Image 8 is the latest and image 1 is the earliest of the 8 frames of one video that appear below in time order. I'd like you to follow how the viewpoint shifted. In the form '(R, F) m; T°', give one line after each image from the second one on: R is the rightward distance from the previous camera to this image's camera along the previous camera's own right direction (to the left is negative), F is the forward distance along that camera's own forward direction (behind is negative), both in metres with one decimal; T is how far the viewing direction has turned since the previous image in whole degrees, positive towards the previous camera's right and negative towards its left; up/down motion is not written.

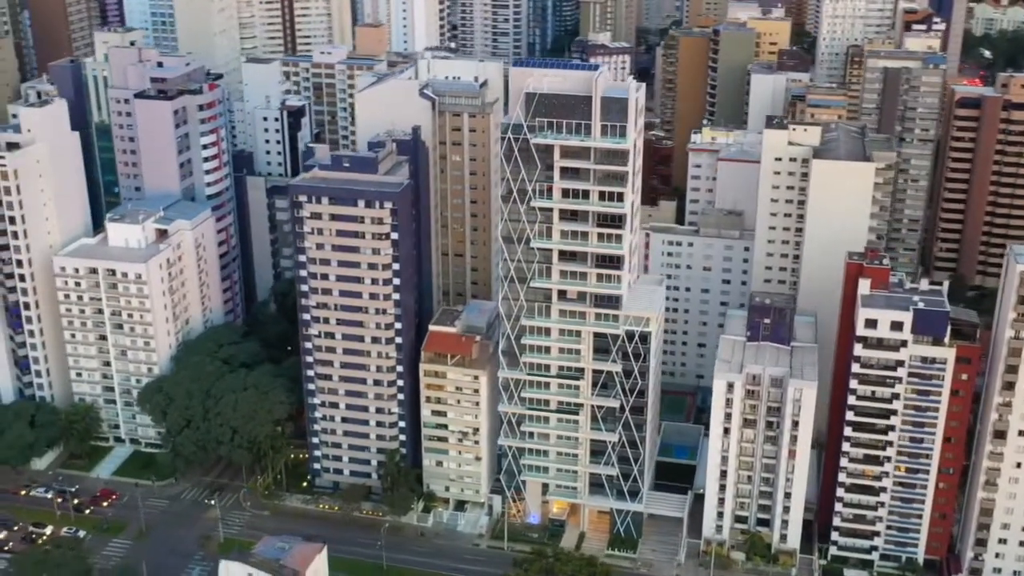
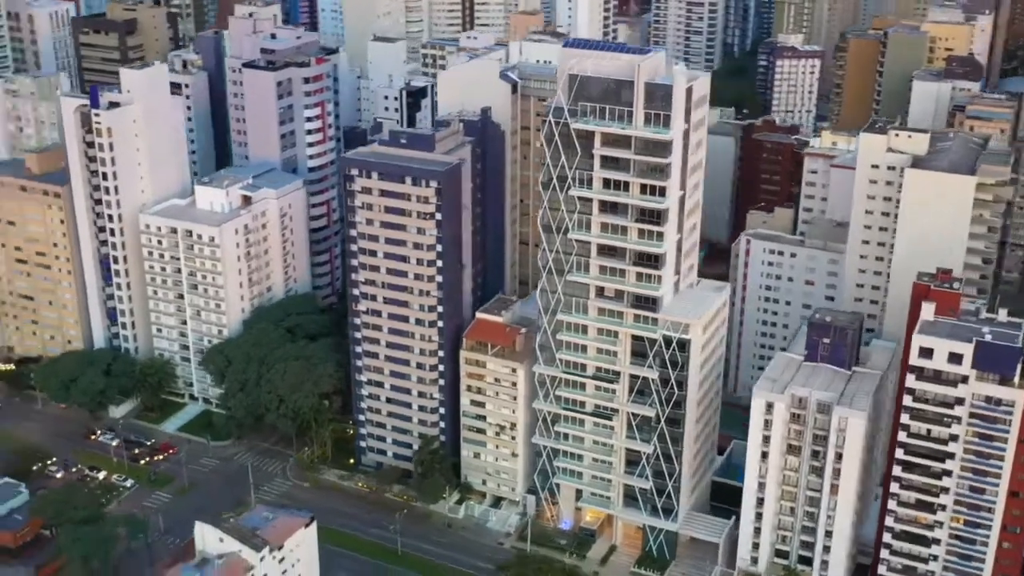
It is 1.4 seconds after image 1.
(+15.3, +5.6) m; -12°
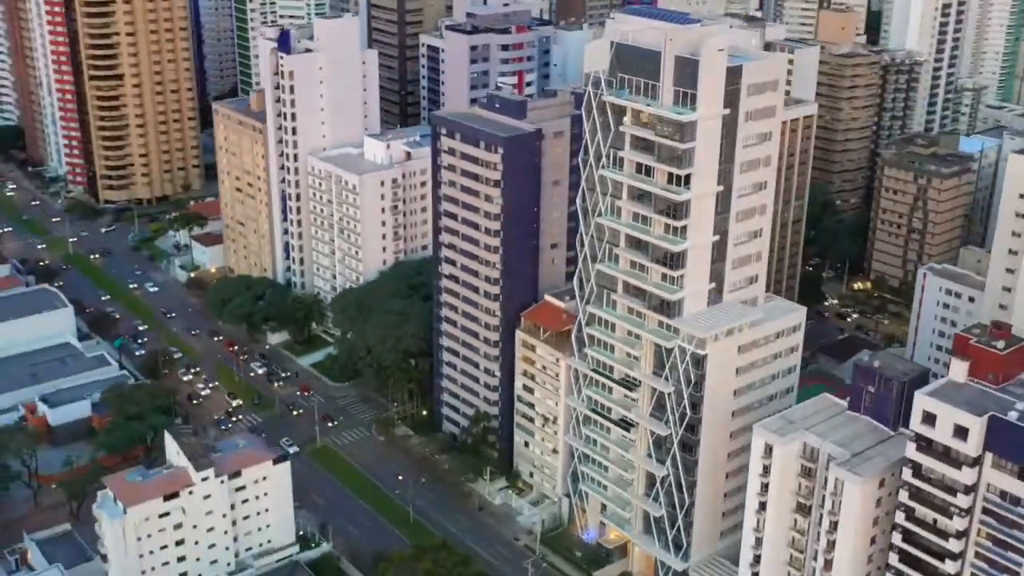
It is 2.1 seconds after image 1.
(+30.6, +11.9) m; -23°
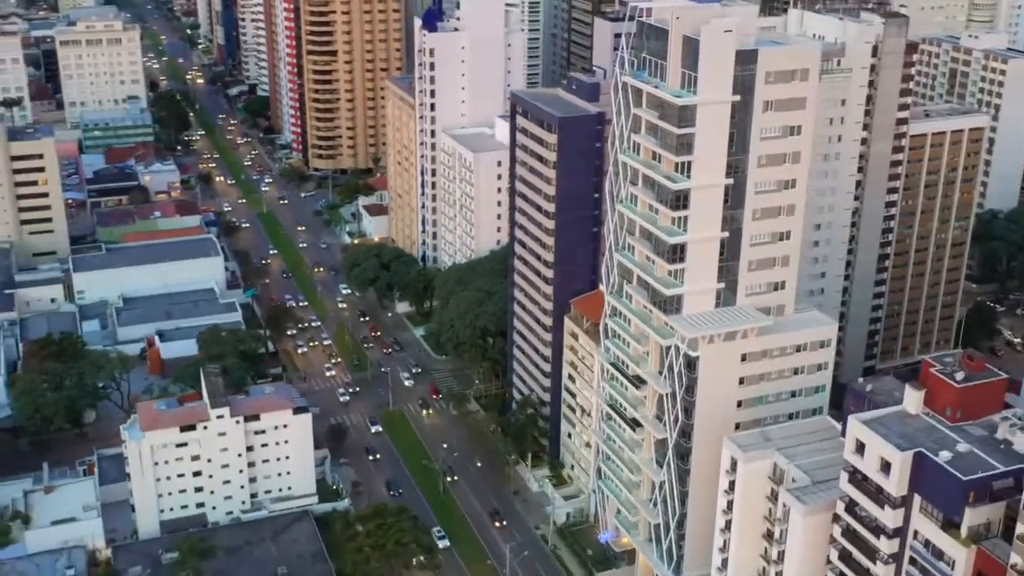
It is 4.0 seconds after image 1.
(+20.5, +4.3) m; -16°
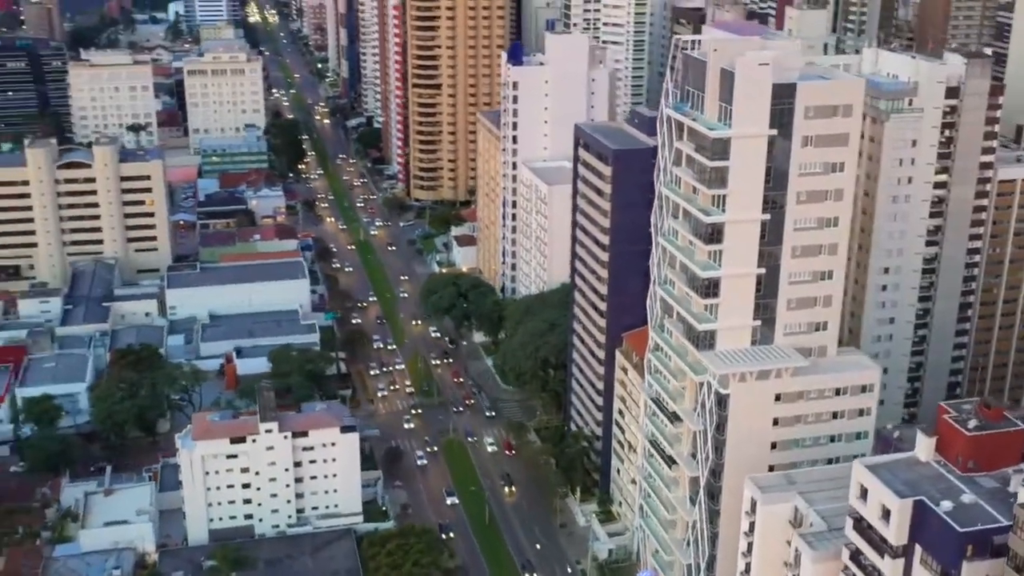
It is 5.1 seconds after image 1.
(+6.3, +0.1) m; -7°
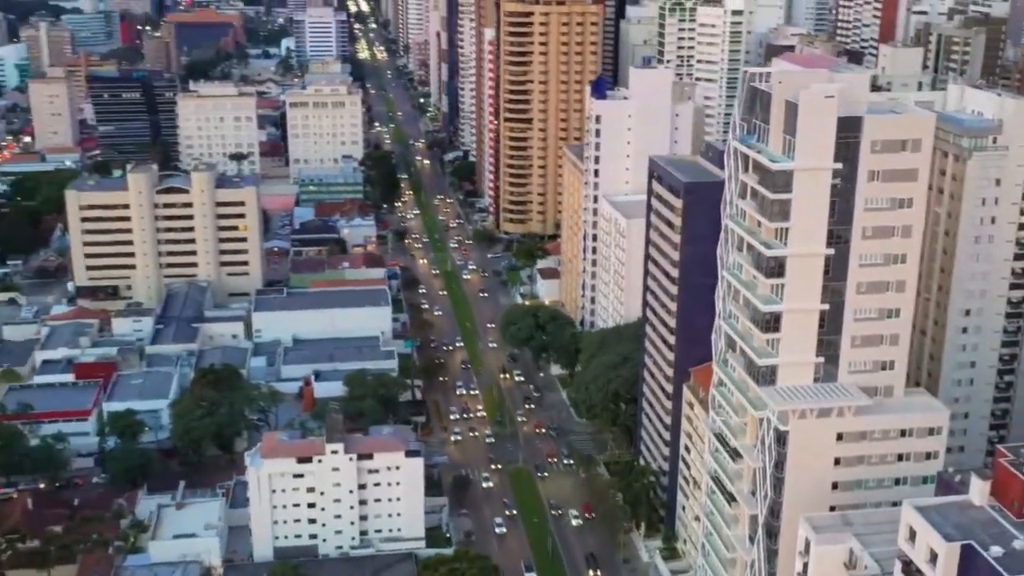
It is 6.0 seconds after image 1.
(+2.7, -0.1) m; -5°
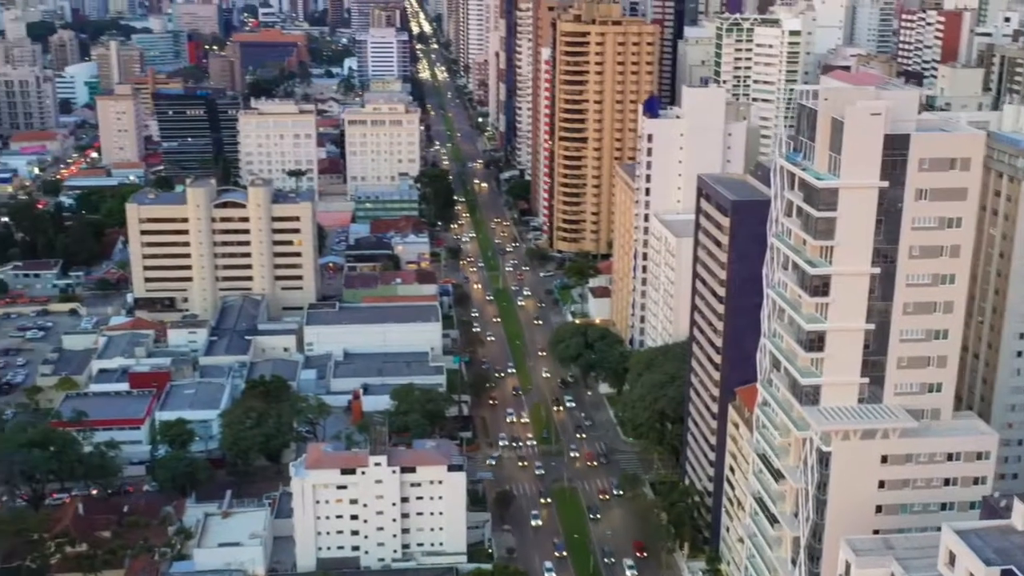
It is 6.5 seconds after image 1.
(+1.0, -0.1) m; -3°
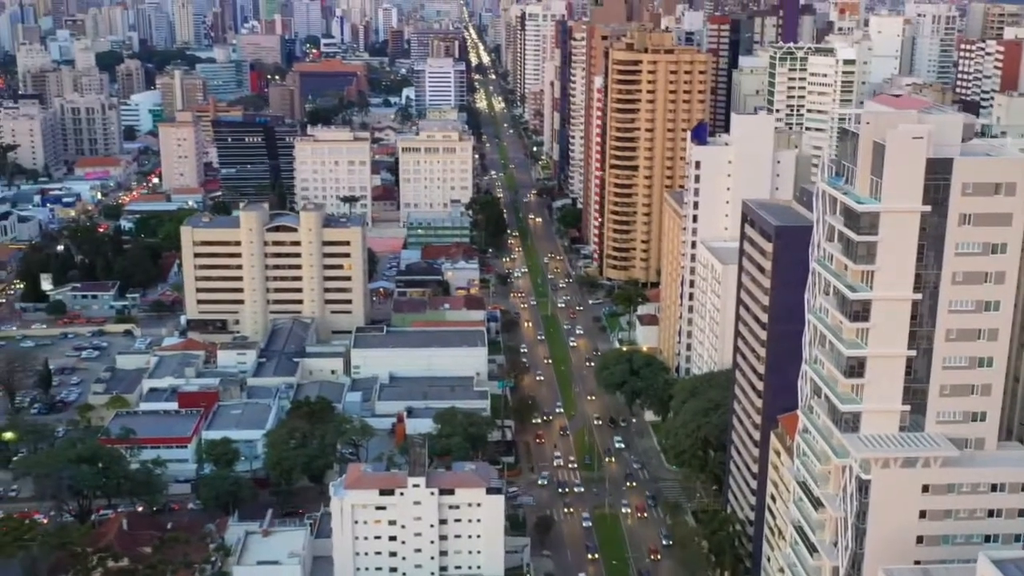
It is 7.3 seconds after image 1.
(+1.2, 0.0) m; -3°
